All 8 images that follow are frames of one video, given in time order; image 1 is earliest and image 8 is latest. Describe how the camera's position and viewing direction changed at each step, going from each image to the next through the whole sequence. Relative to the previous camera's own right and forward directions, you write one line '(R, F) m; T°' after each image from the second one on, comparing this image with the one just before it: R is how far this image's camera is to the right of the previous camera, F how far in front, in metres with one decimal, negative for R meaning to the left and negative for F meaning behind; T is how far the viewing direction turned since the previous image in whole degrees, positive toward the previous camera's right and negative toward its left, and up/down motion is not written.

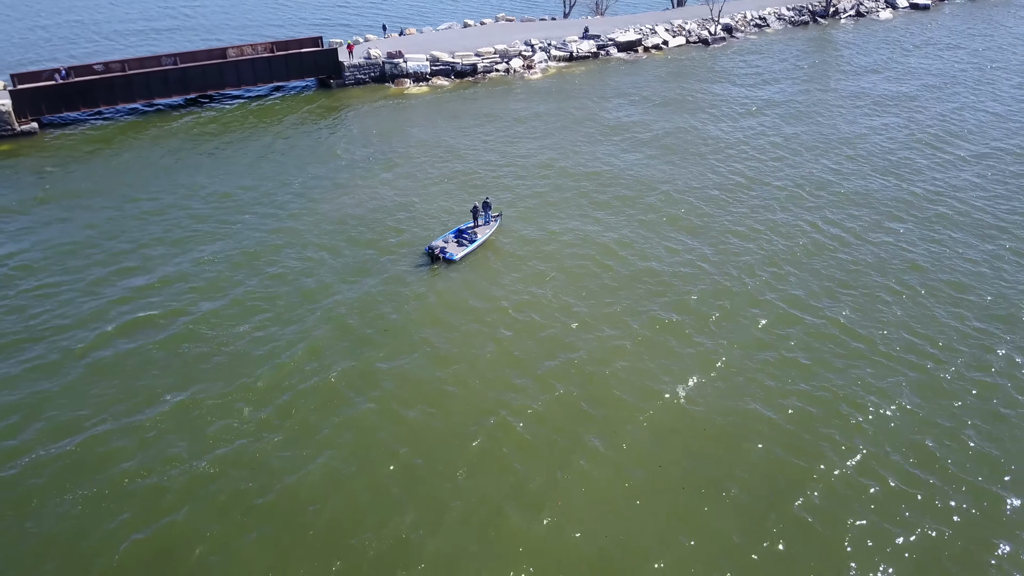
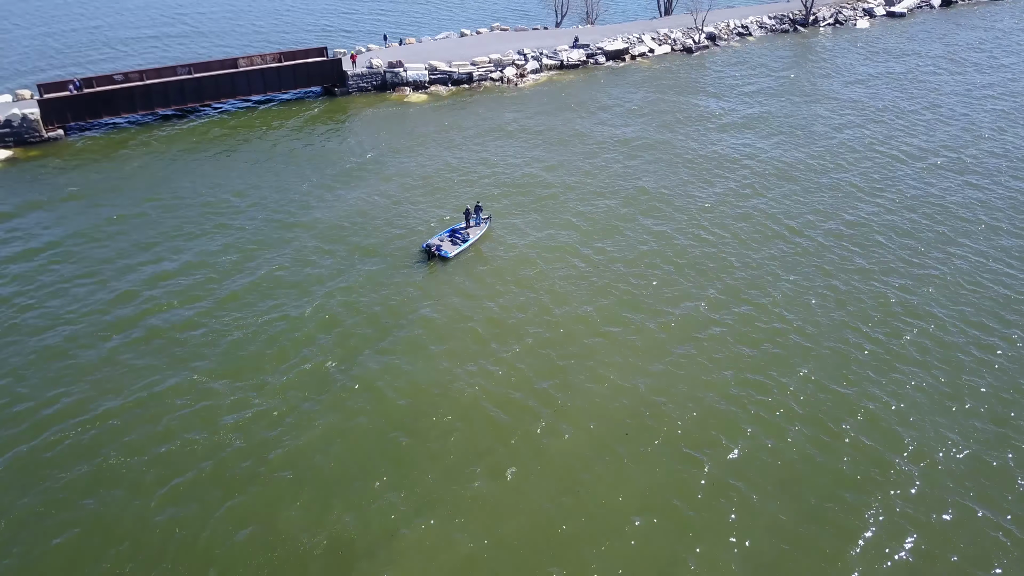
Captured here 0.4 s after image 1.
(+1.9, -3.5) m; 0°
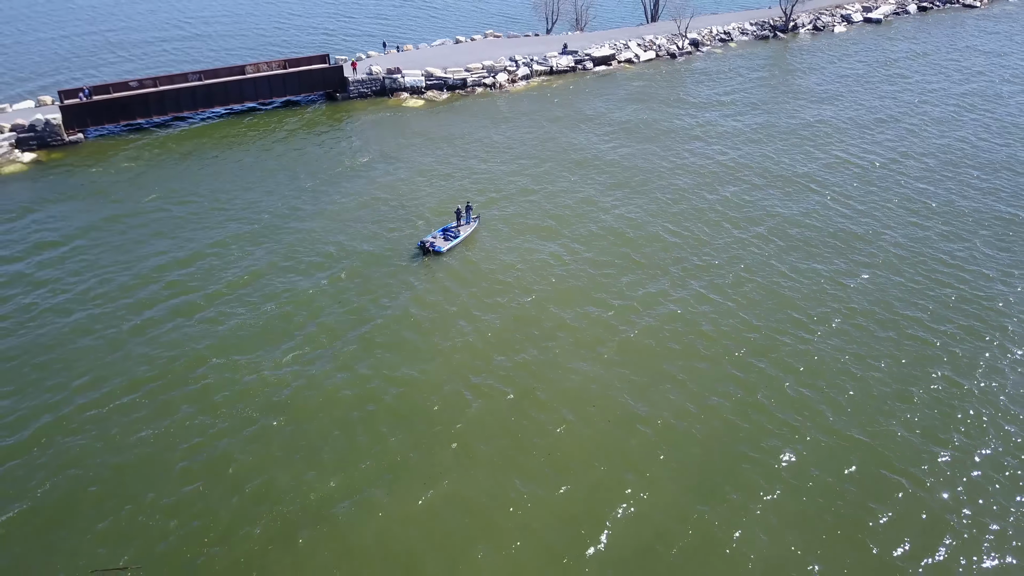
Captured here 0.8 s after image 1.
(+2.4, -3.5) m; 0°
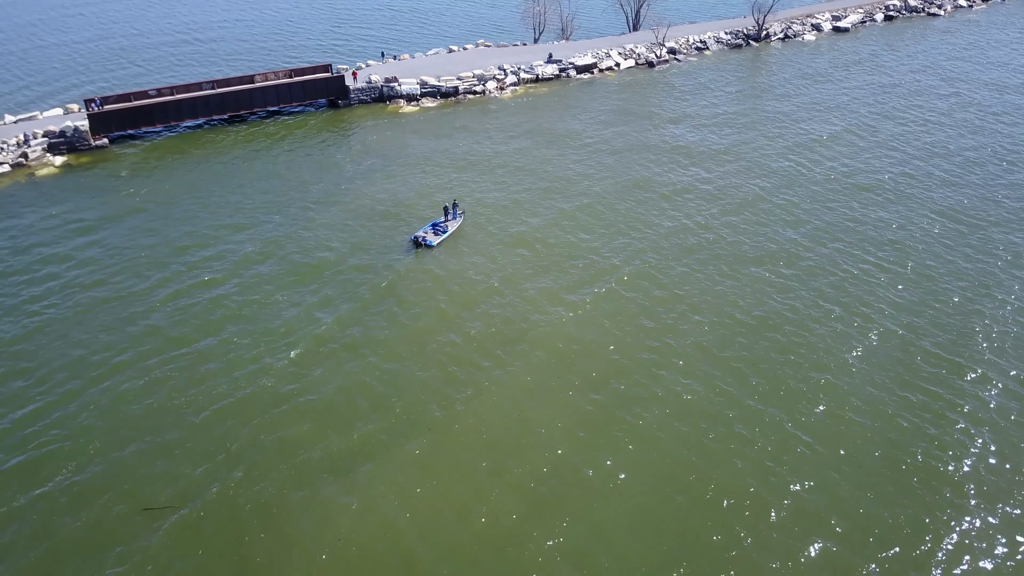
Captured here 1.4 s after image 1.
(+3.7, -4.8) m; 0°
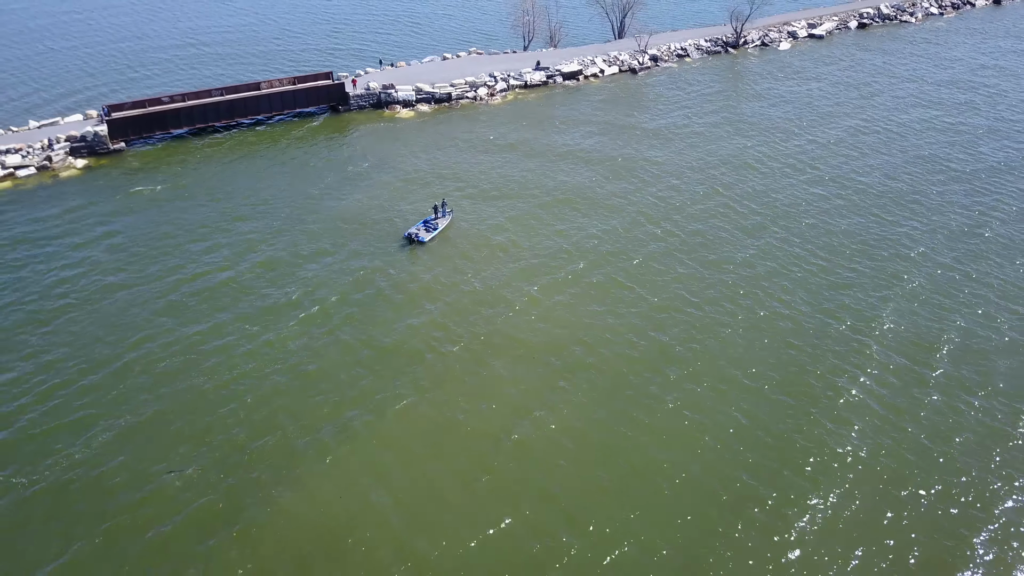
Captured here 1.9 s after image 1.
(+3.5, -4.1) m; 0°
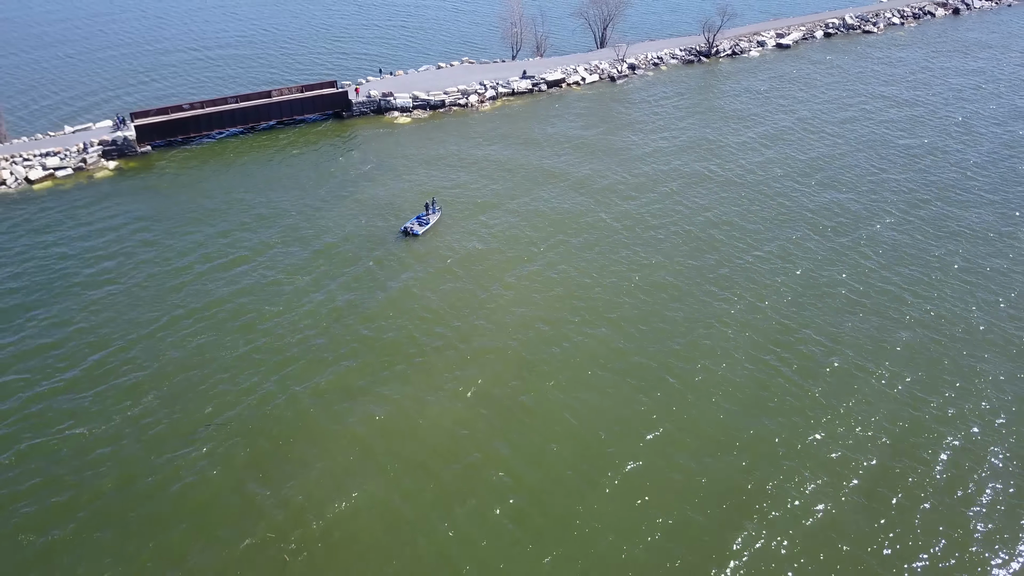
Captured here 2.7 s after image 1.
(+4.7, -6.3) m; 0°
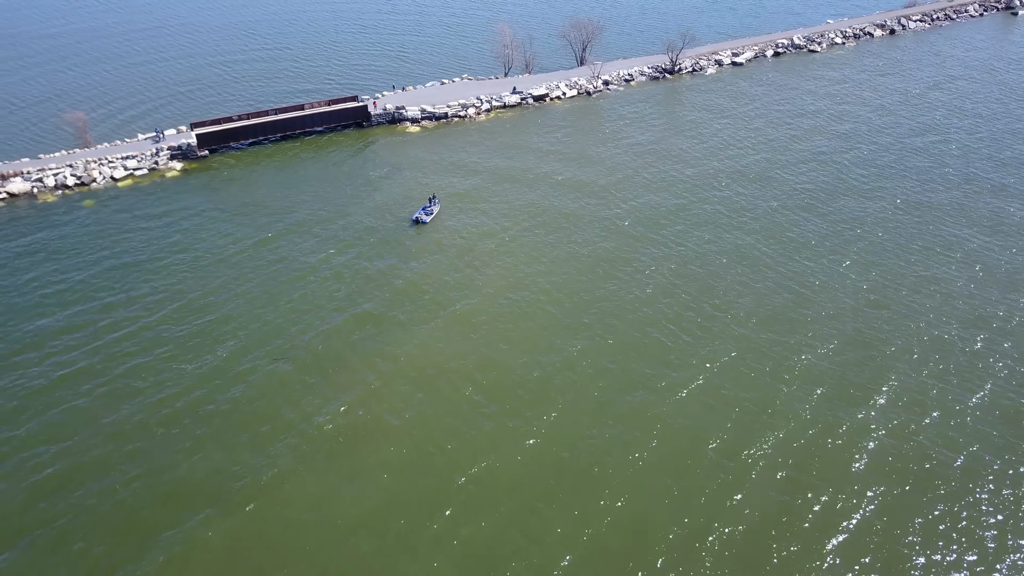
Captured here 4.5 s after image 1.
(+5.9, -14.6) m; -1°
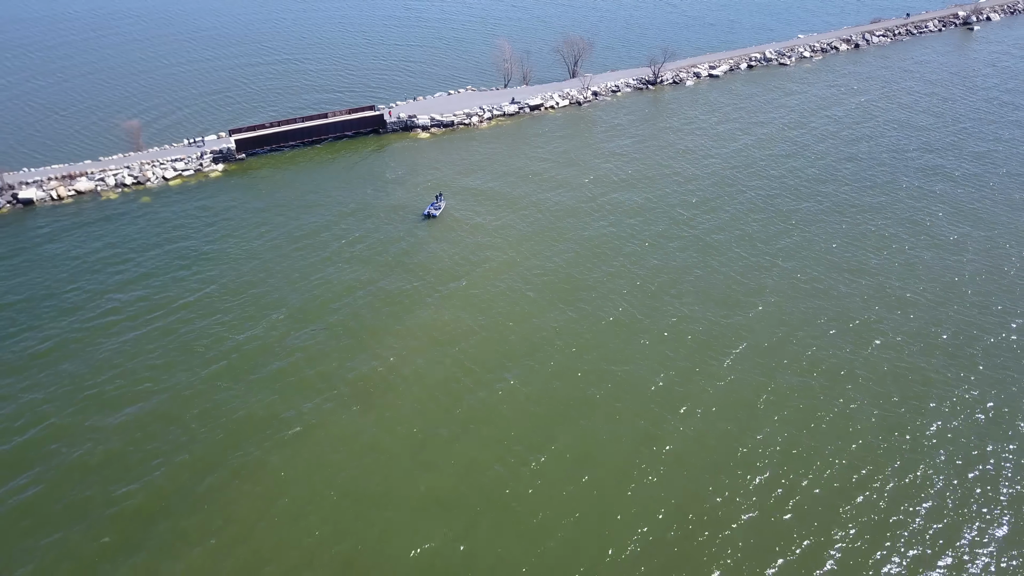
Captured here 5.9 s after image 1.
(+2.8, -11.8) m; -1°
